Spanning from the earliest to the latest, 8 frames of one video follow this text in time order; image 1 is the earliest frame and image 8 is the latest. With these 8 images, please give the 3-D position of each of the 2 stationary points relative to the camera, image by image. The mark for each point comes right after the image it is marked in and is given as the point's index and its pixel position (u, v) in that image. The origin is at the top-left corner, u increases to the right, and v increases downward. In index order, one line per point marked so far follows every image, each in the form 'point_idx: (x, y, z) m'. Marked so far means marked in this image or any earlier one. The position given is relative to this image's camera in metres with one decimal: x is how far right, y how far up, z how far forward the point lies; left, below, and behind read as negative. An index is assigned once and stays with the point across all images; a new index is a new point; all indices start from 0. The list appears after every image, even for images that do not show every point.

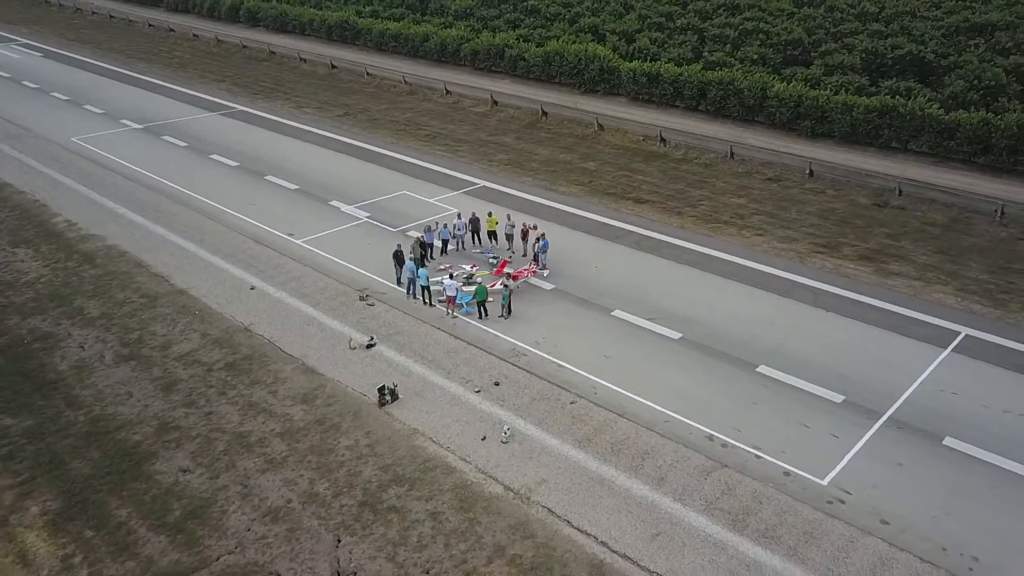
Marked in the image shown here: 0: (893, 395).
0: (+7.4, -2.1, +15.8) m
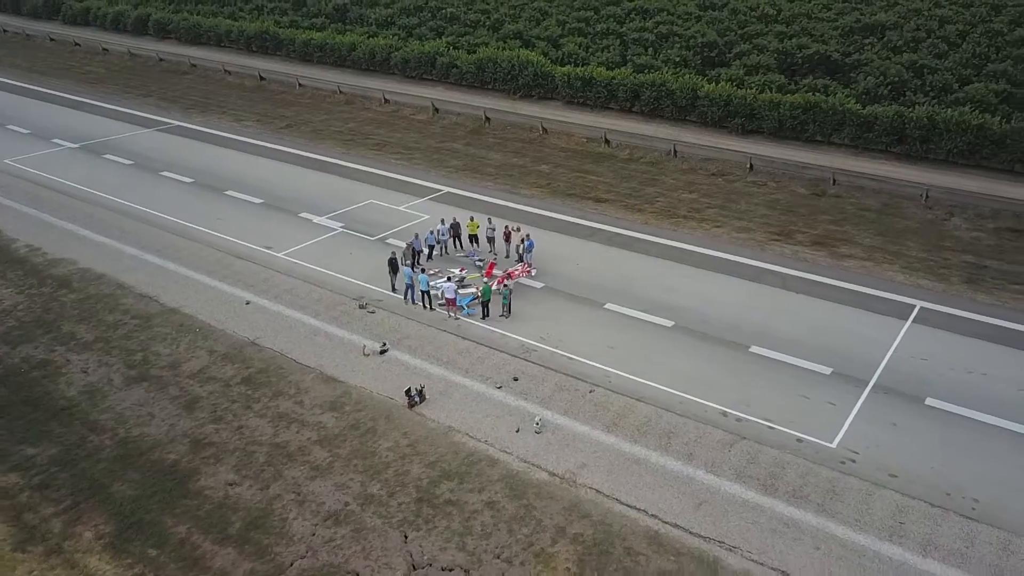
0: (+7.7, -1.6, +17.5) m
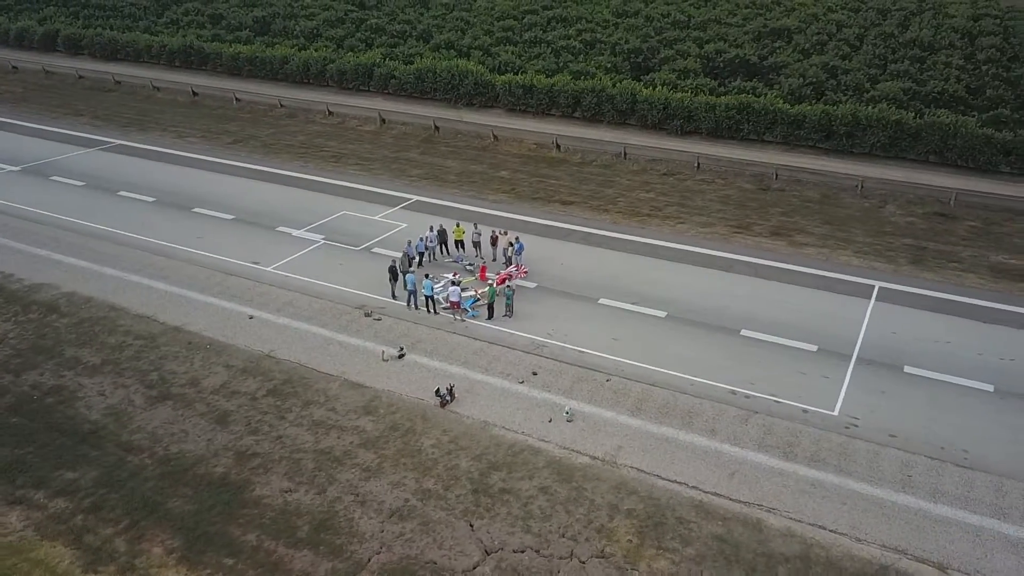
0: (+8.0, -1.2, +19.3) m
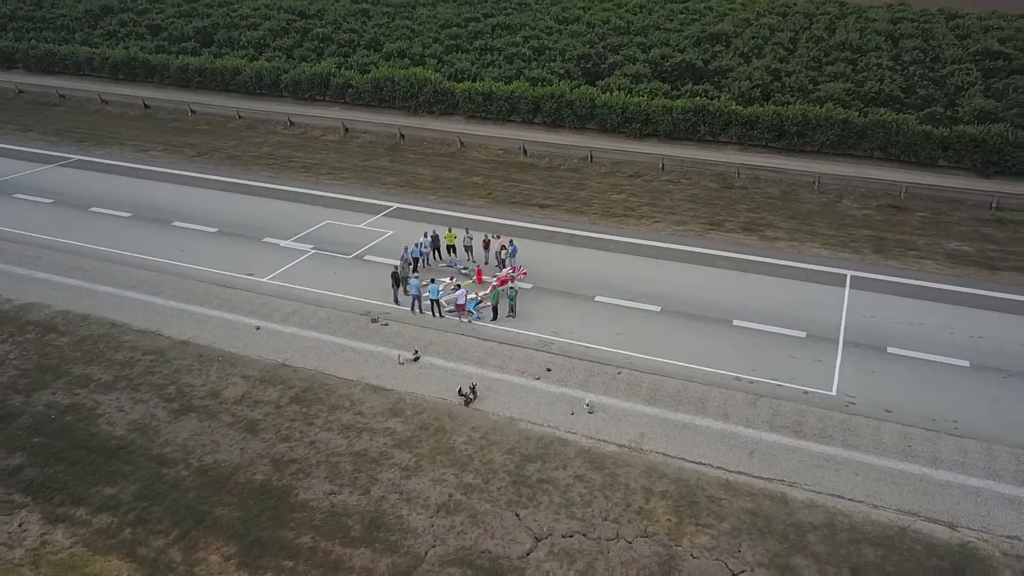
0: (+8.2, -0.9, +20.6) m
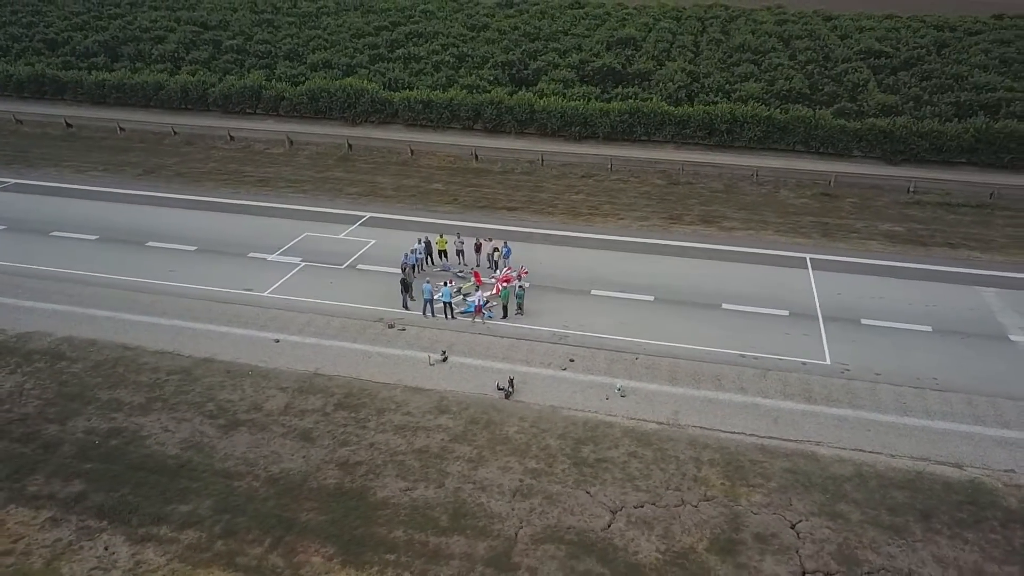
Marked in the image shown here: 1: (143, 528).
0: (+8.3, -0.4, +22.8) m
1: (-6.5, -4.2, +14.4) m
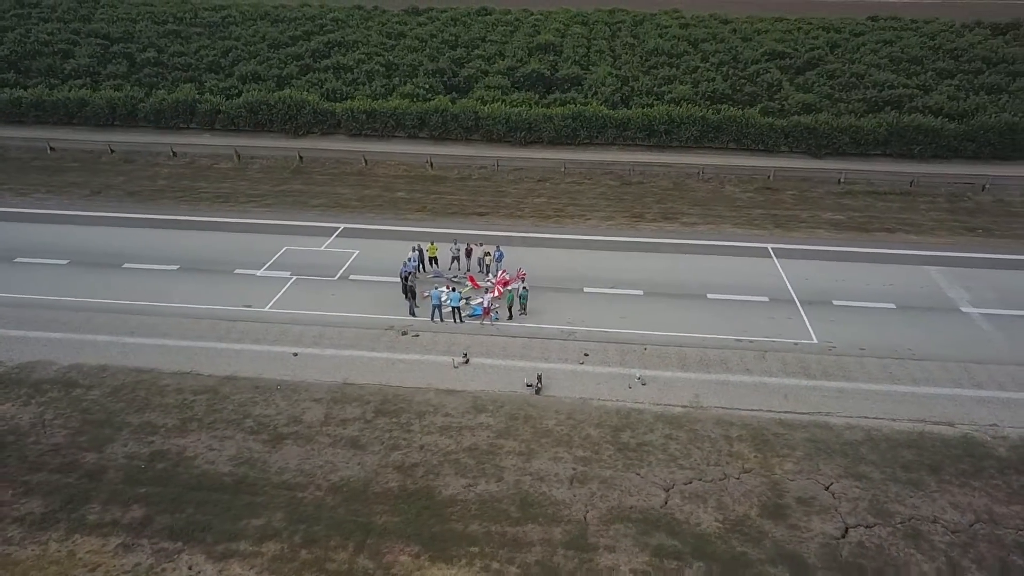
0: (+8.2, 0.0, +24.7) m
1: (-5.1, -4.5, +14.4) m
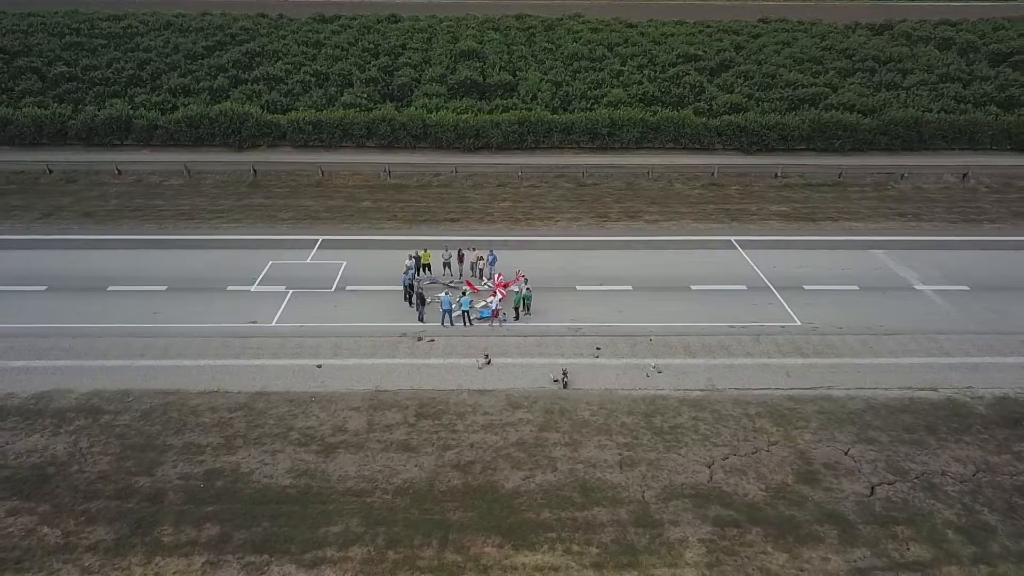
0: (+8.0, +0.4, +26.7) m
1: (-3.7, -4.8, +14.8) m
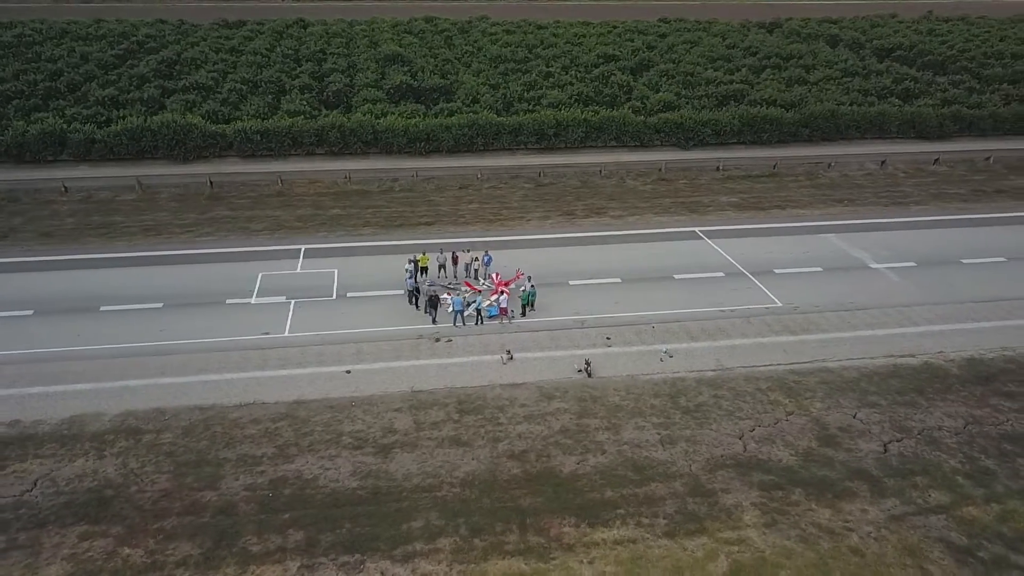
0: (+7.7, +0.8, +28.6) m
1: (-2.1, -4.9, +15.3) m
